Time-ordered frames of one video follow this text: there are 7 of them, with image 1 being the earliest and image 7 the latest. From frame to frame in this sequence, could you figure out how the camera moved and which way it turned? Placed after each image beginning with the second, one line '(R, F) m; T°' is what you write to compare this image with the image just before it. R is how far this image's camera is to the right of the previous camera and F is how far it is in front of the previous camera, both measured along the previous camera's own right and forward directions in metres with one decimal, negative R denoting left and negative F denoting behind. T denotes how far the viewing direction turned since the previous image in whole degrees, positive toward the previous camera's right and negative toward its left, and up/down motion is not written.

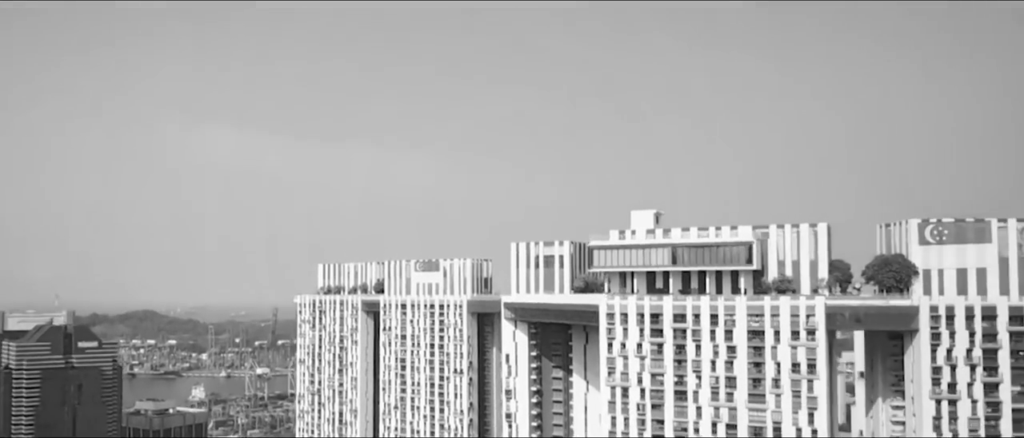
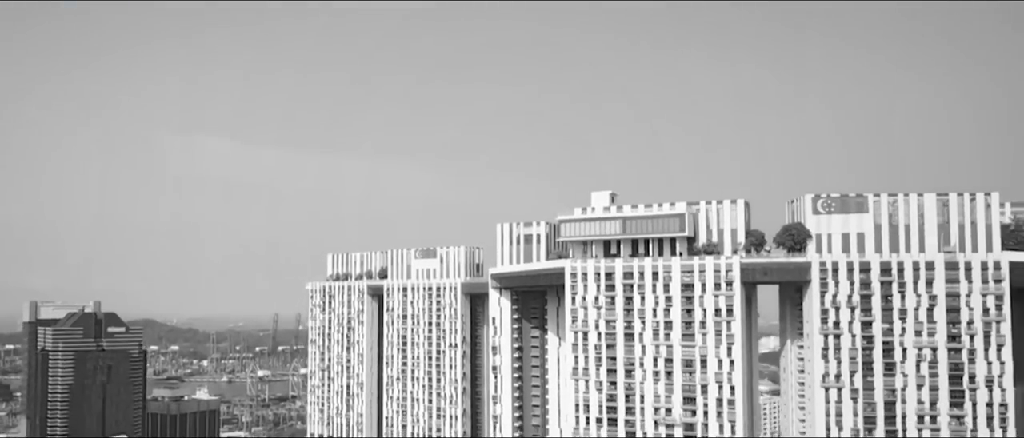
(+0.8, -11.5) m; 0°
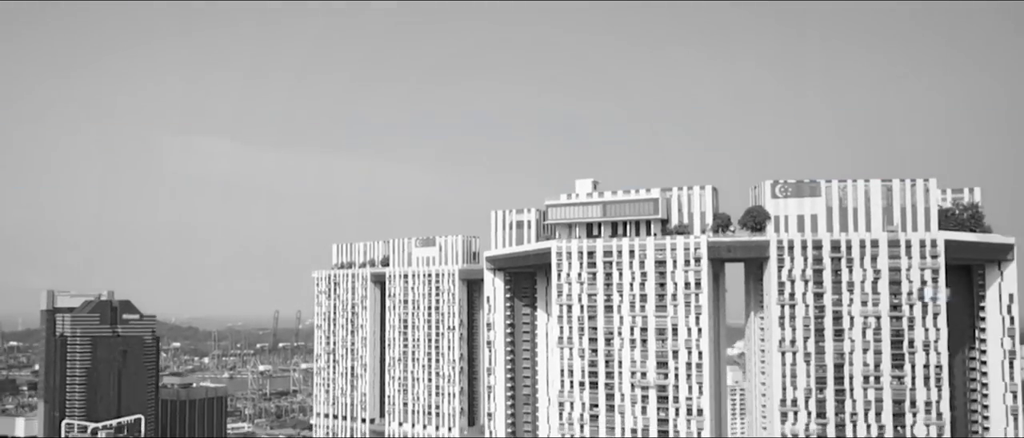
(+0.5, -6.5) m; 0°
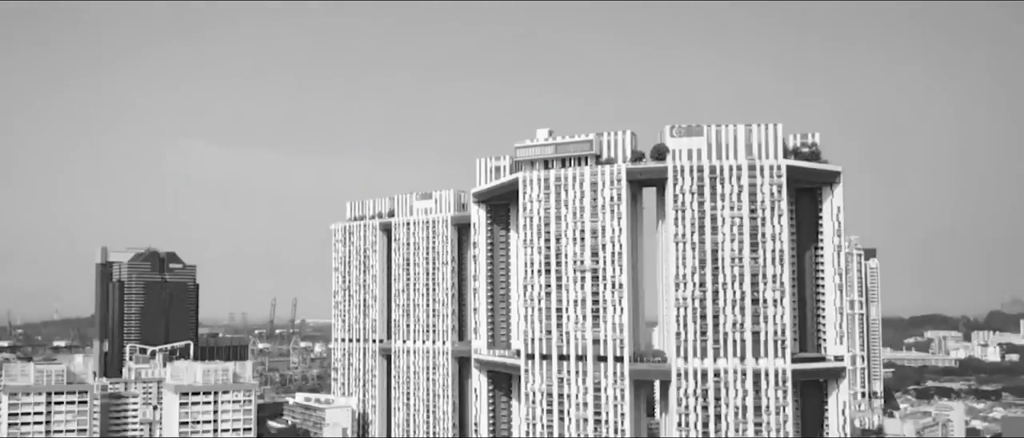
(+0.9, -26.3) m; +1°
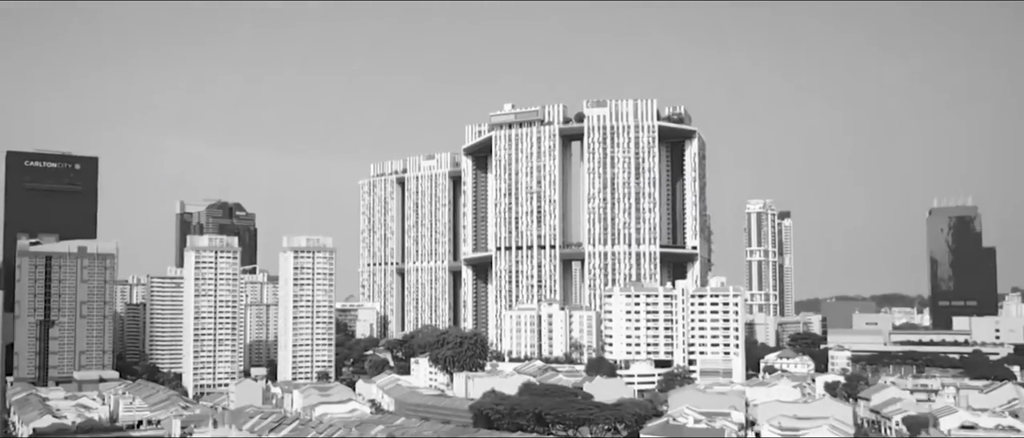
(+2.9, -50.7) m; 0°
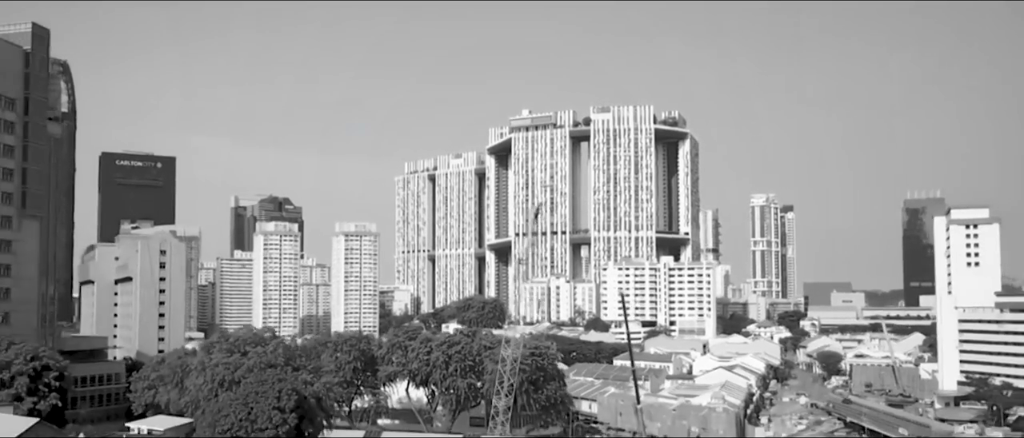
(+1.8, -22.3) m; -2°
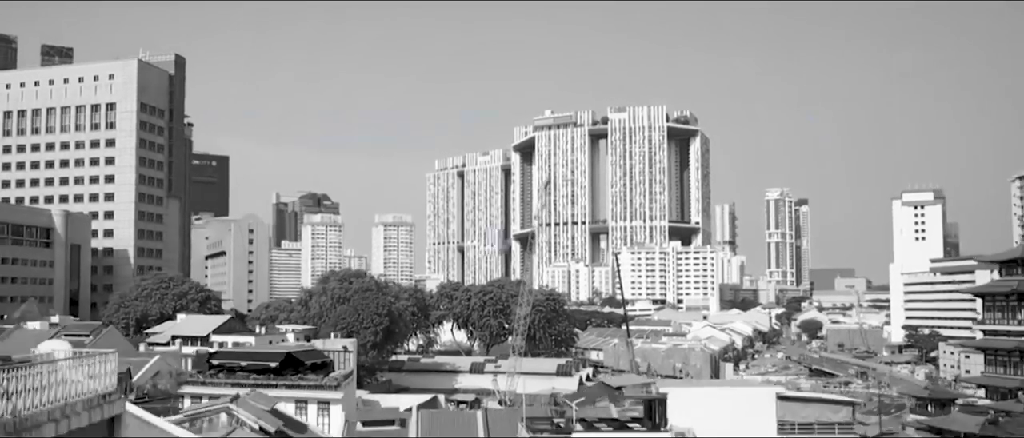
(+0.4, -14.0) m; -2°
